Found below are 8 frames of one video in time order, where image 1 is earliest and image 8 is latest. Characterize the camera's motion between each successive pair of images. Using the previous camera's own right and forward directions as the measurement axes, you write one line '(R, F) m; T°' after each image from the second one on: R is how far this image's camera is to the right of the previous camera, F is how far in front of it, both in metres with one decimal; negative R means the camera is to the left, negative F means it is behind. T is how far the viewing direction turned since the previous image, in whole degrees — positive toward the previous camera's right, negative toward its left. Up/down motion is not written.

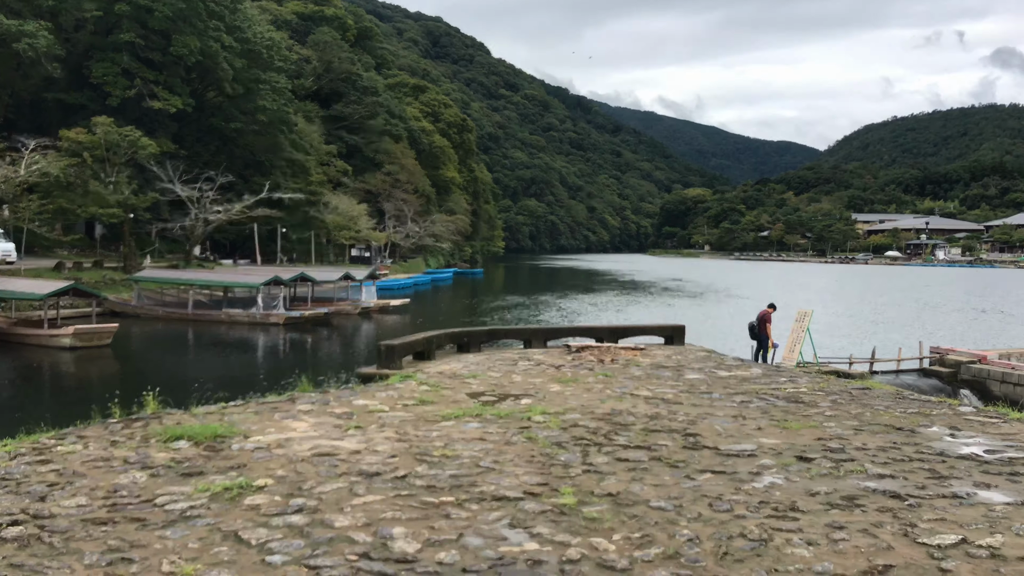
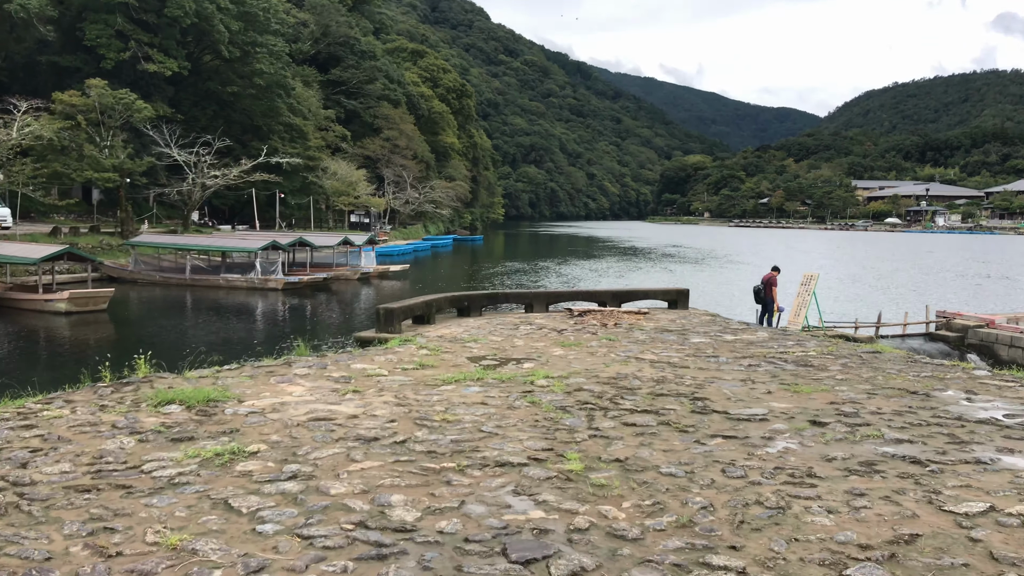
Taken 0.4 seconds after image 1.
(0.0, +0.3) m; 0°
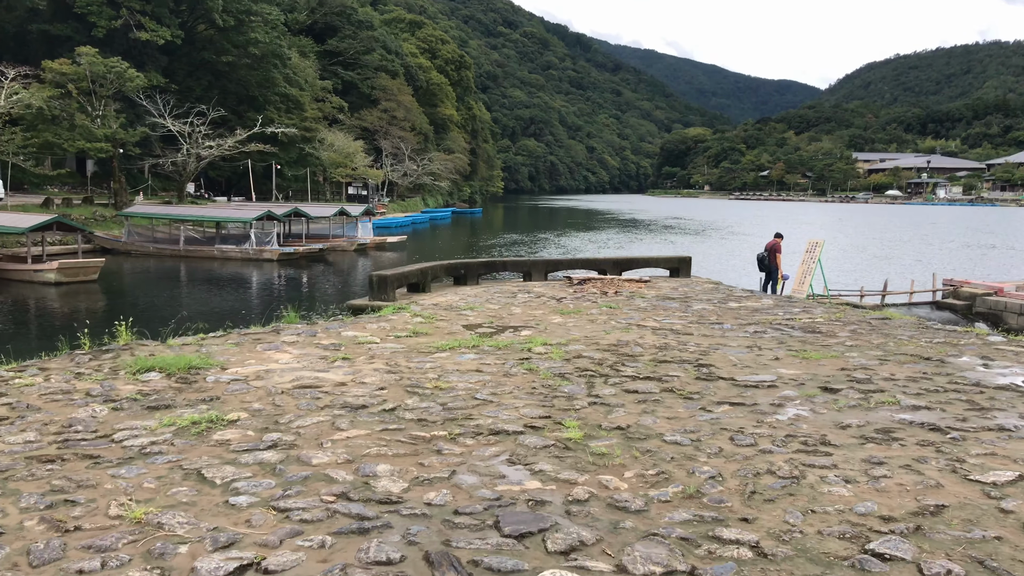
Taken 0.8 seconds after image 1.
(0.0, +0.4) m; 0°
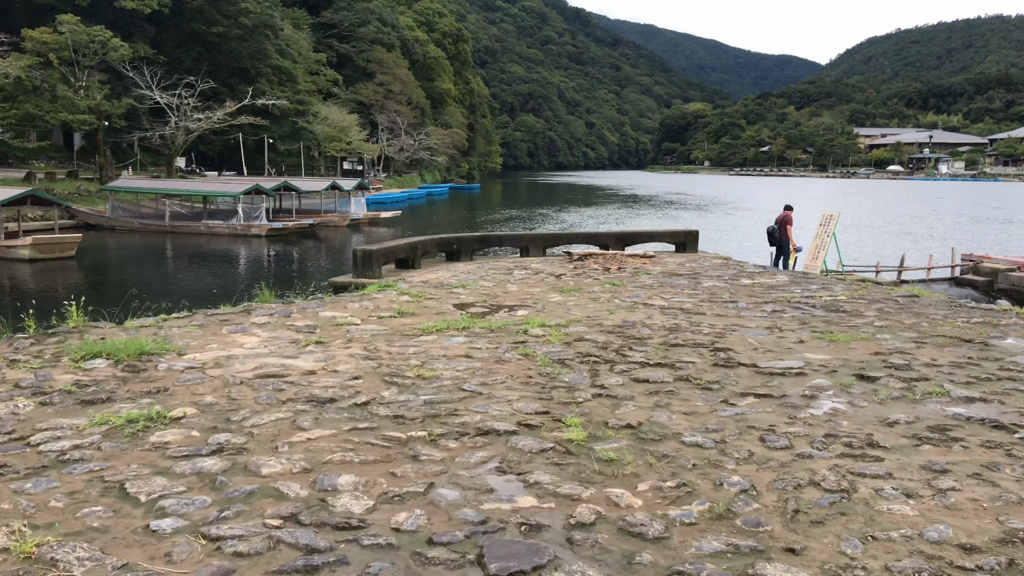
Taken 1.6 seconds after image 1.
(0.0, +0.9) m; 0°
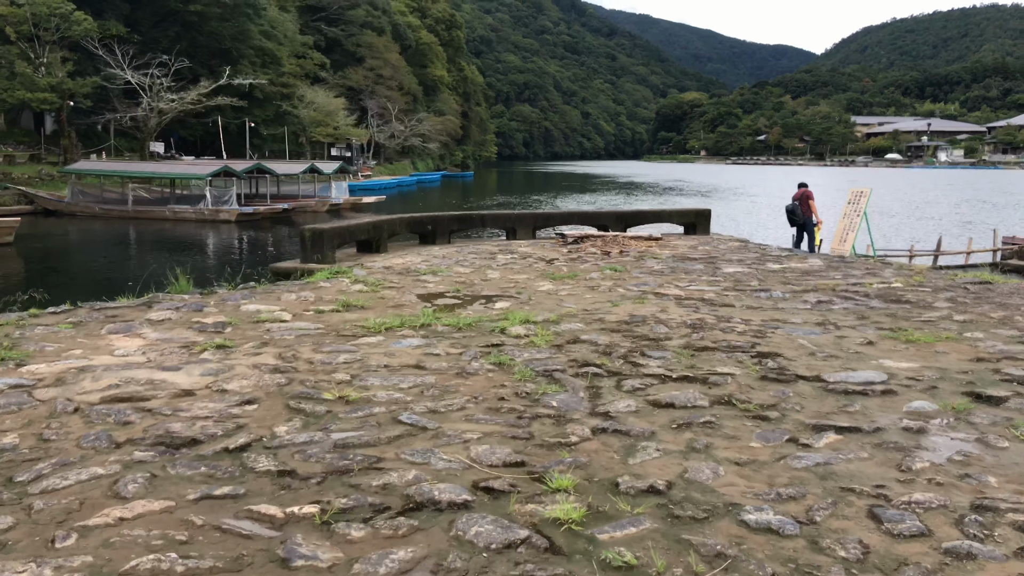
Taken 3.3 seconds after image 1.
(+0.2, +1.9) m; 0°
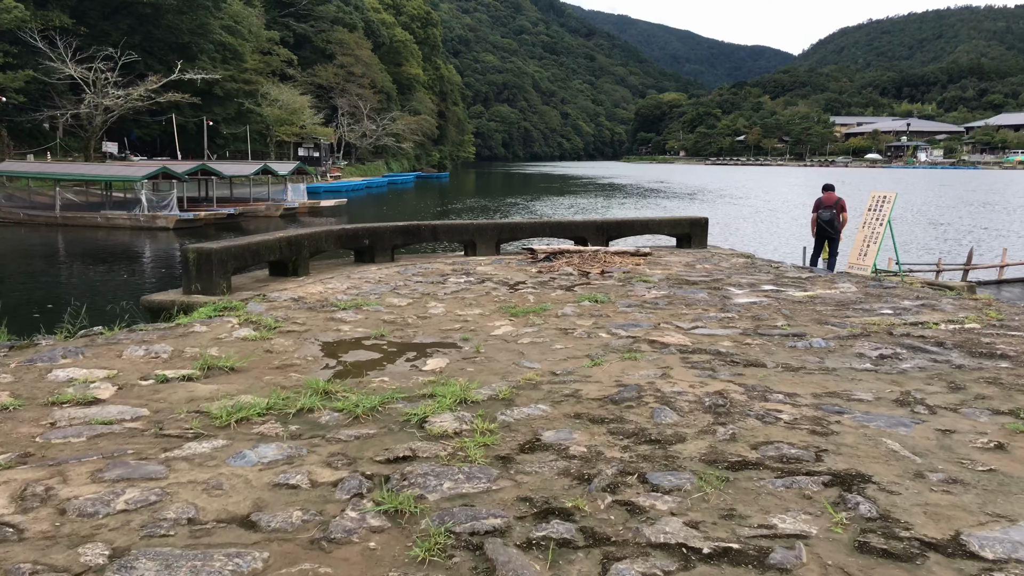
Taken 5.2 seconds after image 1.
(+0.2, +2.1) m; +1°
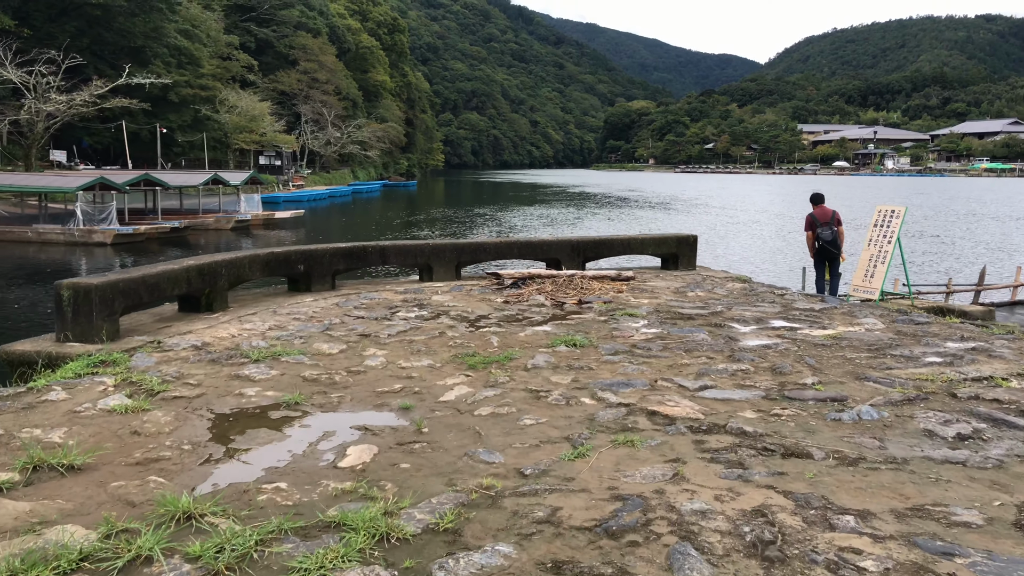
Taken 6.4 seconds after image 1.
(+0.1, +1.4) m; +2°
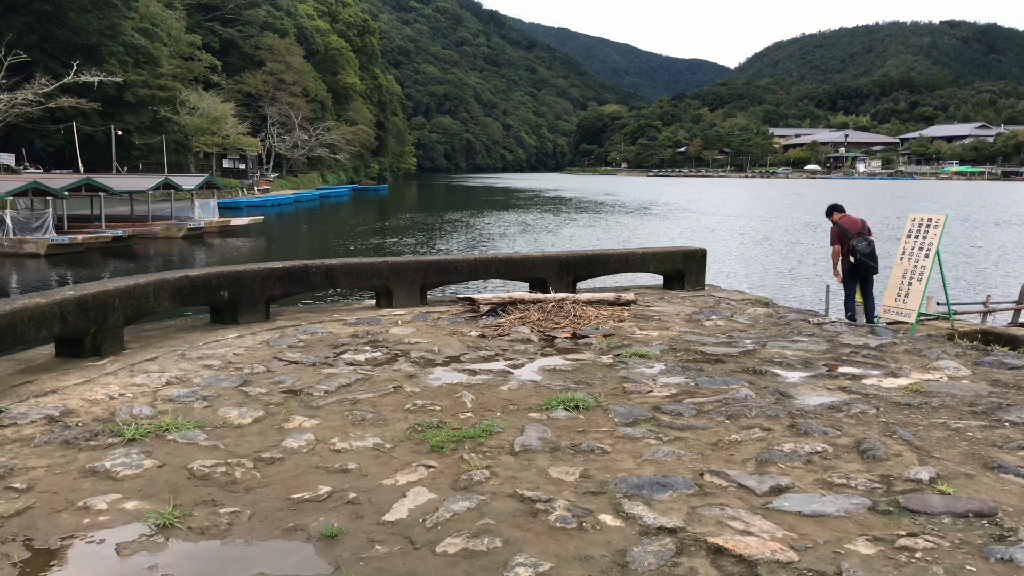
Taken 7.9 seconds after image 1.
(0.0, +1.5) m; +2°
